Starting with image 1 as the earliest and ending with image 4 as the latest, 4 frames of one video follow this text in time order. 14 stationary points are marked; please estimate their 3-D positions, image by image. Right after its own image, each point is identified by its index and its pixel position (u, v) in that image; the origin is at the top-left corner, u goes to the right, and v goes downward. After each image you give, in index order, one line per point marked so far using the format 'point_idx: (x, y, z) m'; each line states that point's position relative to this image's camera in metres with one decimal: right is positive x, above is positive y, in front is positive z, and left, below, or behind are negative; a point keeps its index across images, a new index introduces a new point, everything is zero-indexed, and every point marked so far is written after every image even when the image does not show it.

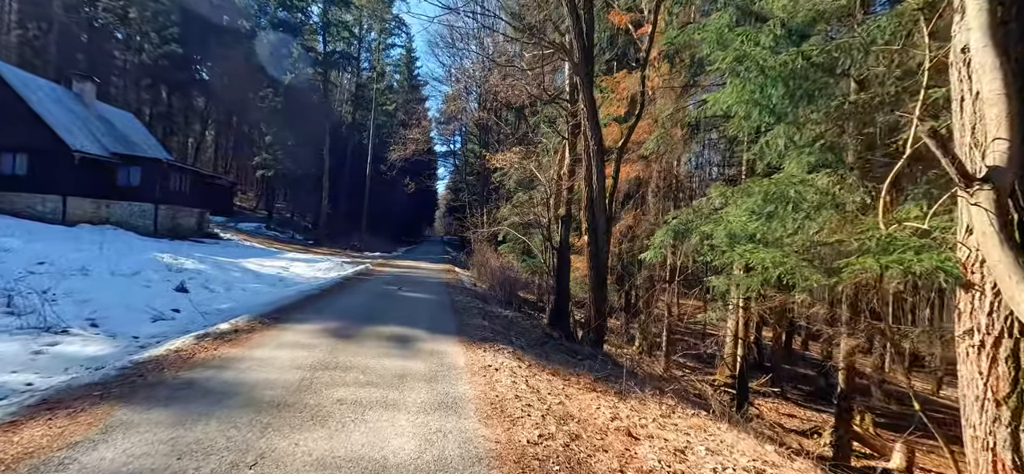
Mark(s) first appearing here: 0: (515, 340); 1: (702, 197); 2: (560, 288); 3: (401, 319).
0: (0.0, -1.5, +6.6) m
1: (+3.4, +0.7, +8.2) m
2: (+1.1, -1.2, +11.1) m
3: (-1.8, -1.3, +7.3) m
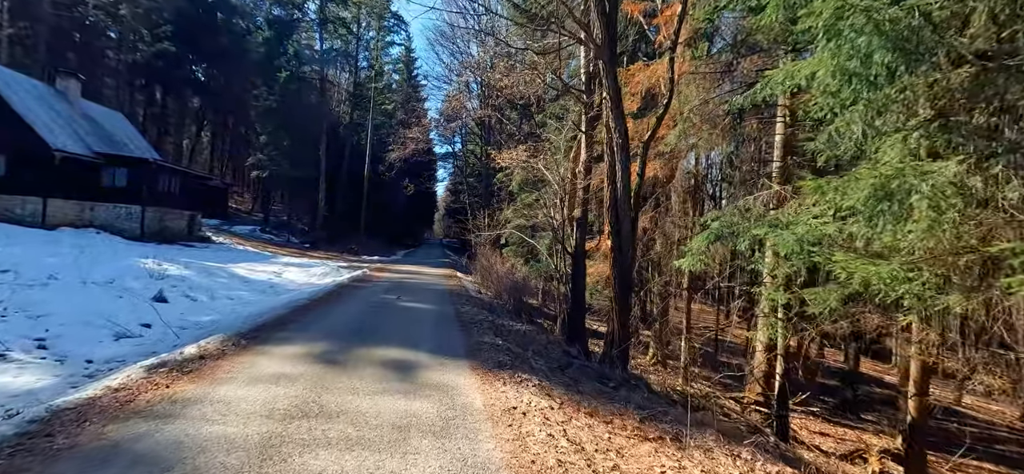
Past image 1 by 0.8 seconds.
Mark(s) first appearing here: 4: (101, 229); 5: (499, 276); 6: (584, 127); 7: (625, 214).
0: (+0.3, -1.5, +5.6) m
1: (+3.6, +0.6, +7.3) m
2: (+1.4, -1.3, +10.1) m
3: (-1.5, -1.4, +6.3) m
4: (-16.8, +0.3, +19.3) m
5: (-0.4, -1.2, +14.9) m
6: (+1.6, +2.4, +10.1) m
7: (+1.9, +0.4, +7.8) m
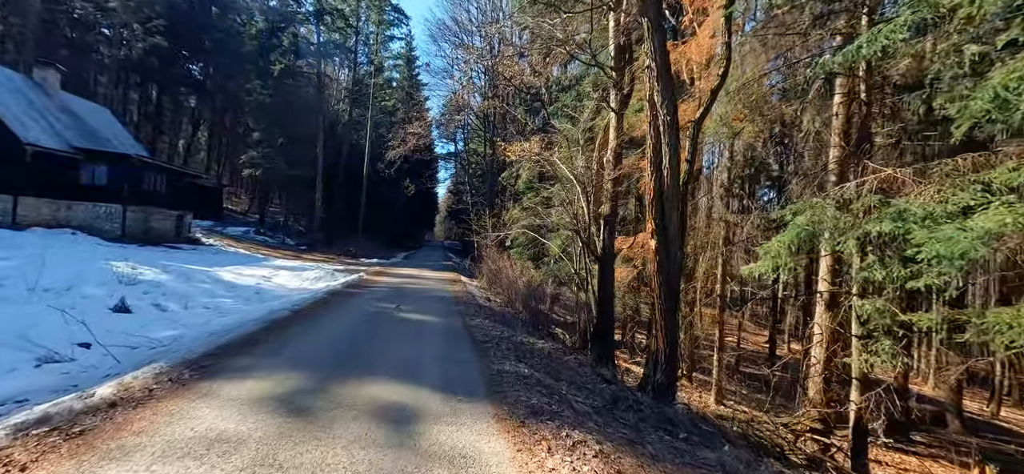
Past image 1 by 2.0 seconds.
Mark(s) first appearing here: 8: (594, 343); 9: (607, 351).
0: (+0.6, -1.5, +4.1) m
1: (+3.9, +0.6, +5.8) m
2: (+1.7, -1.3, +8.7) m
3: (-1.2, -1.3, +4.9) m
4: (-16.5, +0.3, +17.9) m
5: (0.0, -1.3, +13.4) m
6: (+1.9, +2.4, +8.6) m
7: (+2.2, +0.4, +6.4) m
8: (+1.5, -2.0, +8.9) m
9: (+1.8, -2.1, +8.7) m
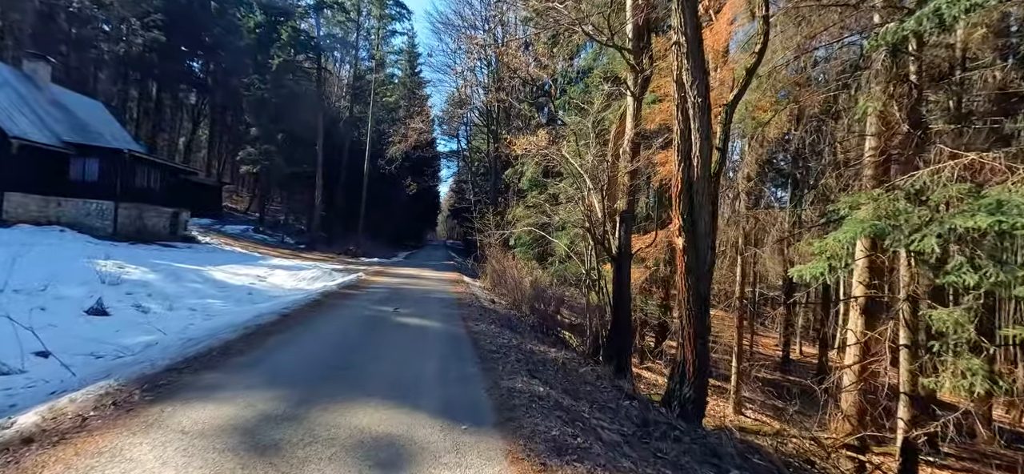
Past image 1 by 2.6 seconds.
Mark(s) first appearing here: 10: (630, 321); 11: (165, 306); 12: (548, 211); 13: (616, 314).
0: (+0.7, -1.5, +3.4) m
1: (+4.1, +0.7, +5.1) m
2: (+1.8, -1.3, +8.0) m
3: (-1.1, -1.3, +4.2) m
4: (-16.3, +0.4, +17.3) m
5: (+0.1, -1.2, +12.7) m
6: (+2.0, +2.4, +7.9) m
7: (+2.3, +0.4, +5.7) m
8: (+1.7, -2.0, +8.1) m
9: (+1.9, -2.1, +8.0) m
10: (+2.0, -1.4, +8.1) m
11: (-7.4, -1.5, +10.0) m
12: (+1.1, +0.8, +14.4) m
13: (+1.8, -1.3, +8.1) m
